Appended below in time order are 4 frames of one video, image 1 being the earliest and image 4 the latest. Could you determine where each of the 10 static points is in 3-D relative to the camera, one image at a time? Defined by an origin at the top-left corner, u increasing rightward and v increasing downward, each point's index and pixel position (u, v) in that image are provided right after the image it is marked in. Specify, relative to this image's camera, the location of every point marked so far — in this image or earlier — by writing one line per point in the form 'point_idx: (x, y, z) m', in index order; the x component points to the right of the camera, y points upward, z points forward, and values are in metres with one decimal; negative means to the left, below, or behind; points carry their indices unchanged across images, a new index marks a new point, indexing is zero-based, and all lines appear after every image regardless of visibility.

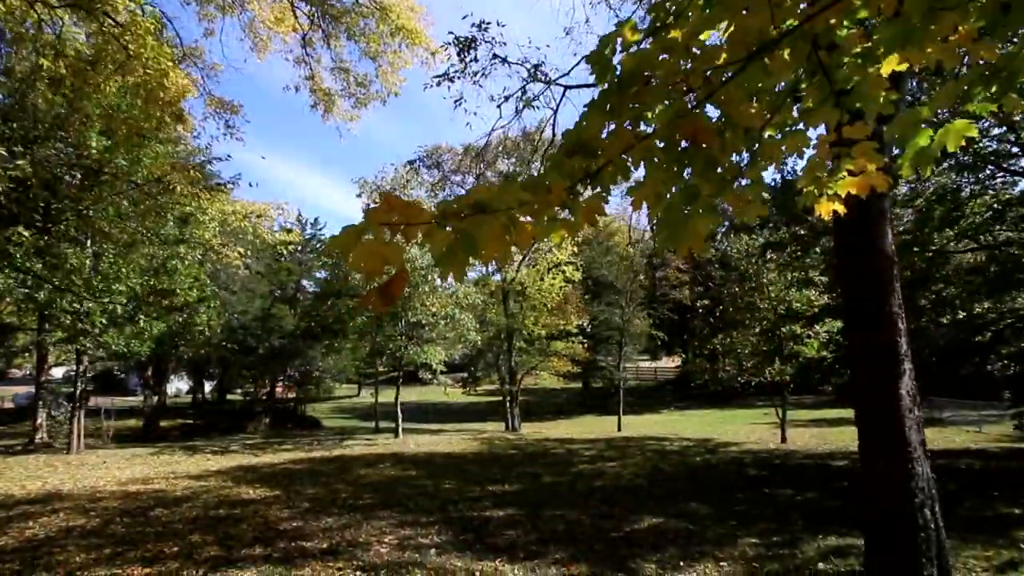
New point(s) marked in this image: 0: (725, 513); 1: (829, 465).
0: (+2.5, -2.7, +8.3) m
1: (+5.9, -3.2, +12.9) m
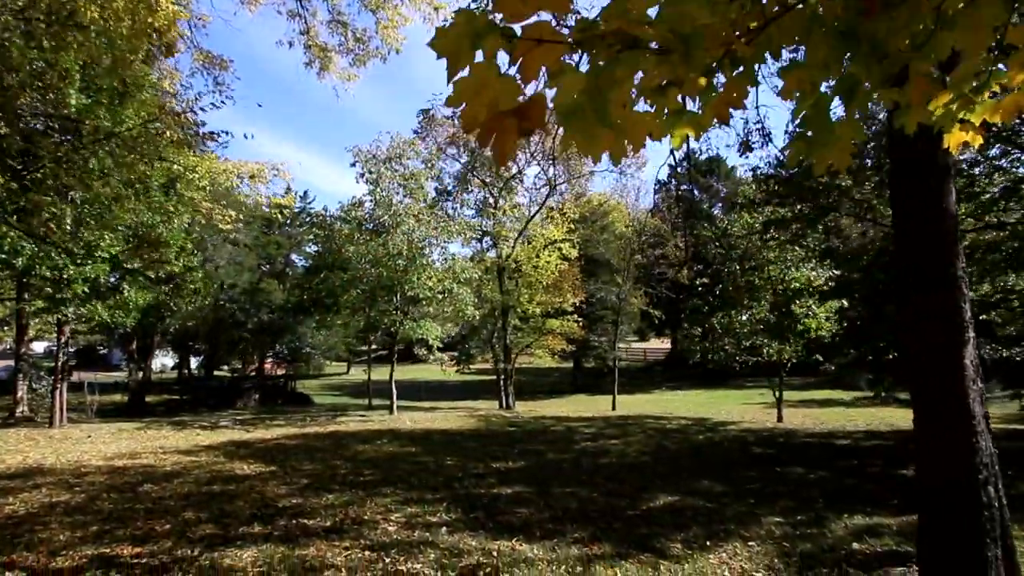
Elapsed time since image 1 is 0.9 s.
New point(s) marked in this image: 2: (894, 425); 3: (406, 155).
0: (+2.6, -2.3, +8.1) m
1: (+5.8, -2.8, +12.7) m
2: (+10.1, -3.6, +18.6) m
3: (-2.2, +2.8, +15.0) m
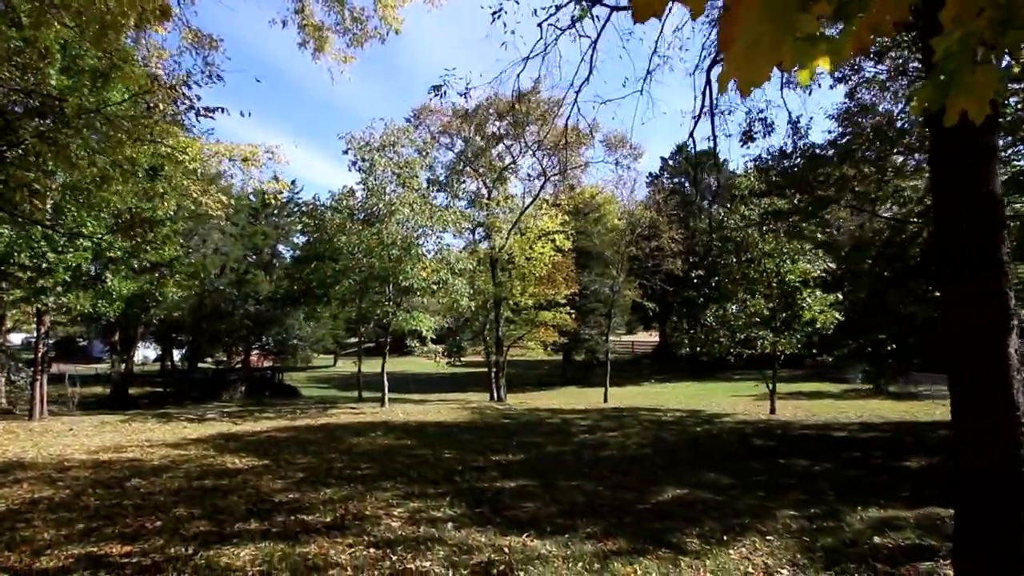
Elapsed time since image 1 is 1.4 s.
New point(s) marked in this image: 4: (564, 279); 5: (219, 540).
0: (+2.7, -2.2, +7.9) m
1: (+5.8, -2.6, +12.6) m
2: (+9.9, -3.4, +18.6) m
3: (-2.4, +3.0, +14.7) m
4: (+1.5, +0.3, +19.9) m
5: (-2.1, -1.8, +5.0) m
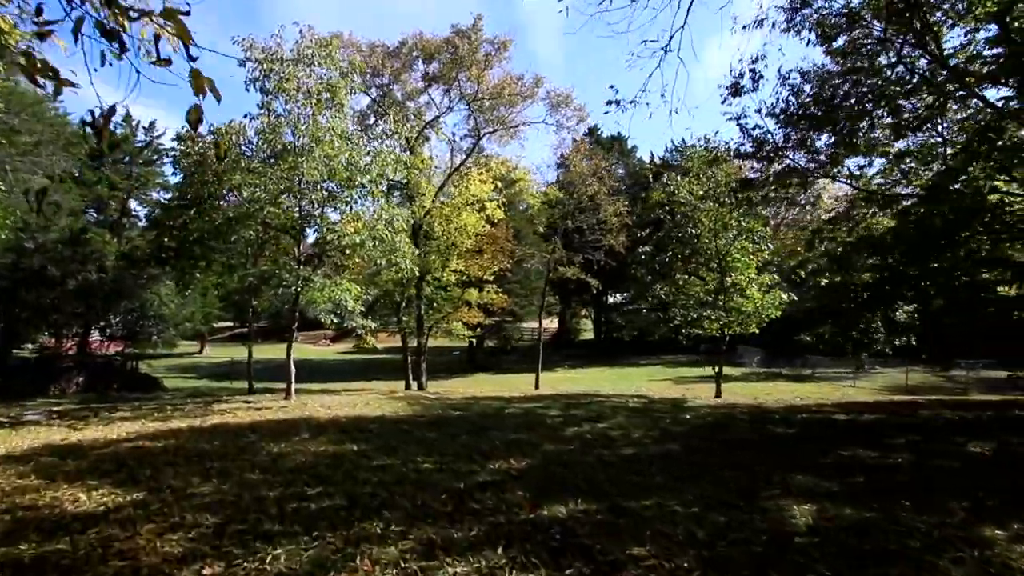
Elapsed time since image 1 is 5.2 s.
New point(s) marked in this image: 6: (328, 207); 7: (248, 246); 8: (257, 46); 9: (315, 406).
0: (+2.9, -1.6, +5.6) m
1: (+5.0, -2.0, +10.9) m
2: (+7.9, -2.7, +17.6) m
3: (-3.3, +3.7, +11.3) m
4: (-0.6, +1.0, +17.2) m
5: (-1.2, -1.2, +1.9) m
6: (-3.0, +1.3, +11.1) m
7: (-4.4, +0.7, +11.4) m
8: (-4.2, +3.9, +11.2) m
9: (-2.8, -1.7, +10.0) m
